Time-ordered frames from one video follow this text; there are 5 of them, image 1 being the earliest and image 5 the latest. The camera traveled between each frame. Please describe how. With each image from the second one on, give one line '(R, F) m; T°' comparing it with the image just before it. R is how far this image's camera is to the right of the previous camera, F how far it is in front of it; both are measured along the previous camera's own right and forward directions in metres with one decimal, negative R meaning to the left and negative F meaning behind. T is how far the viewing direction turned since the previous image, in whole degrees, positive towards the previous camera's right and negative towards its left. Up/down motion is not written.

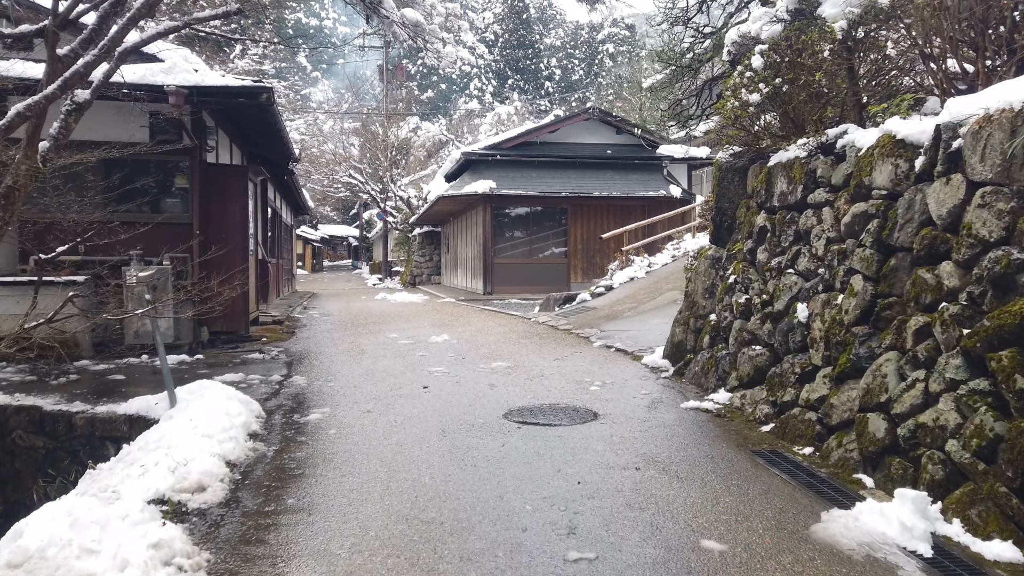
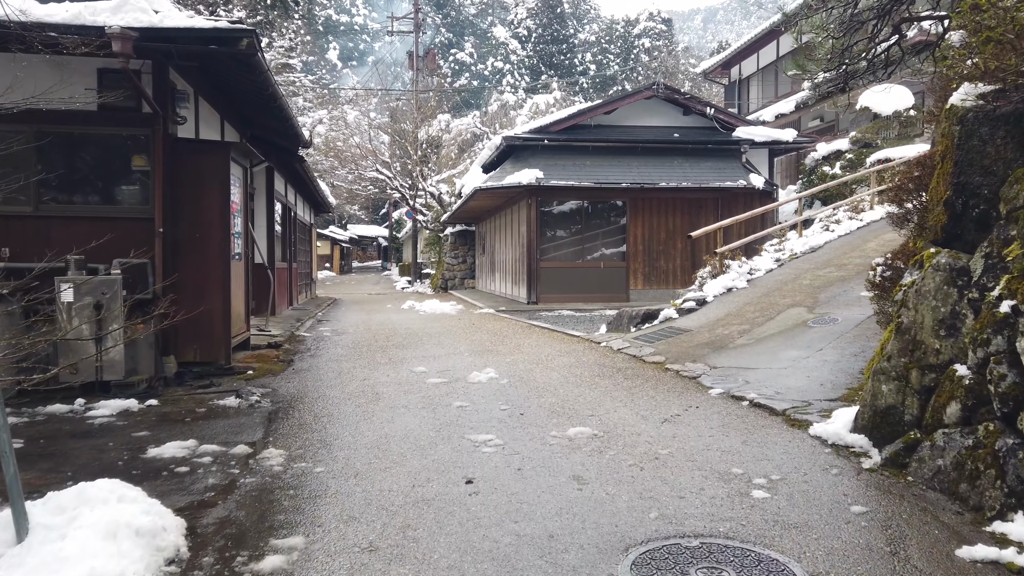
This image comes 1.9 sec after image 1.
(-0.3, +2.1) m; -2°
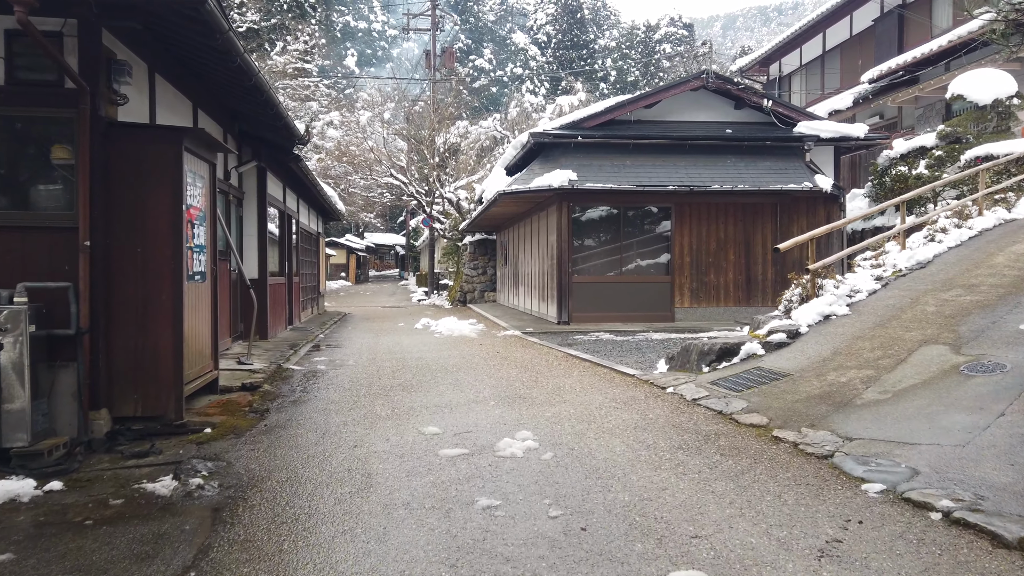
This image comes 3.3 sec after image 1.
(-0.2, +1.5) m; -1°
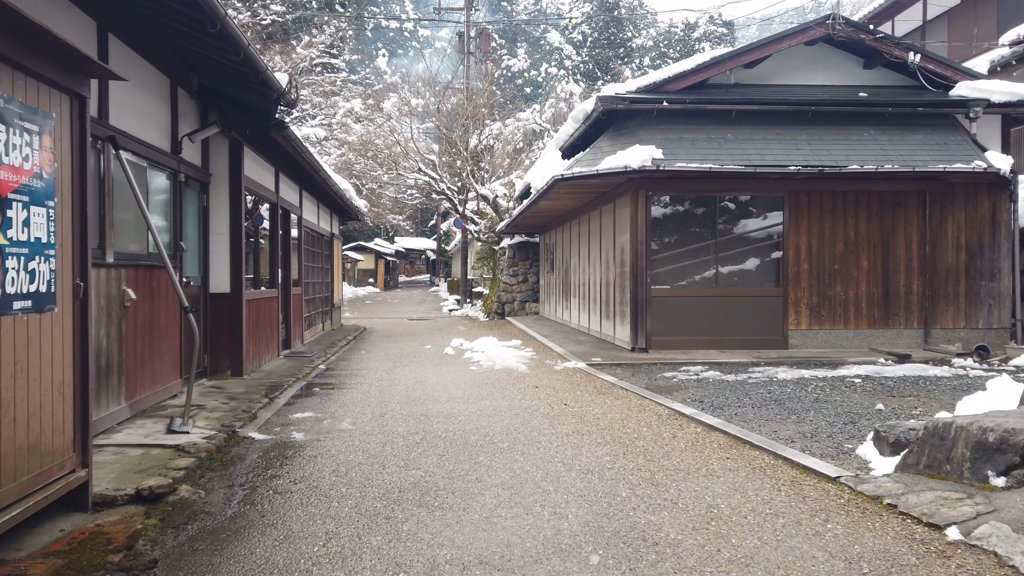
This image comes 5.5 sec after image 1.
(-0.3, +2.5) m; -3°
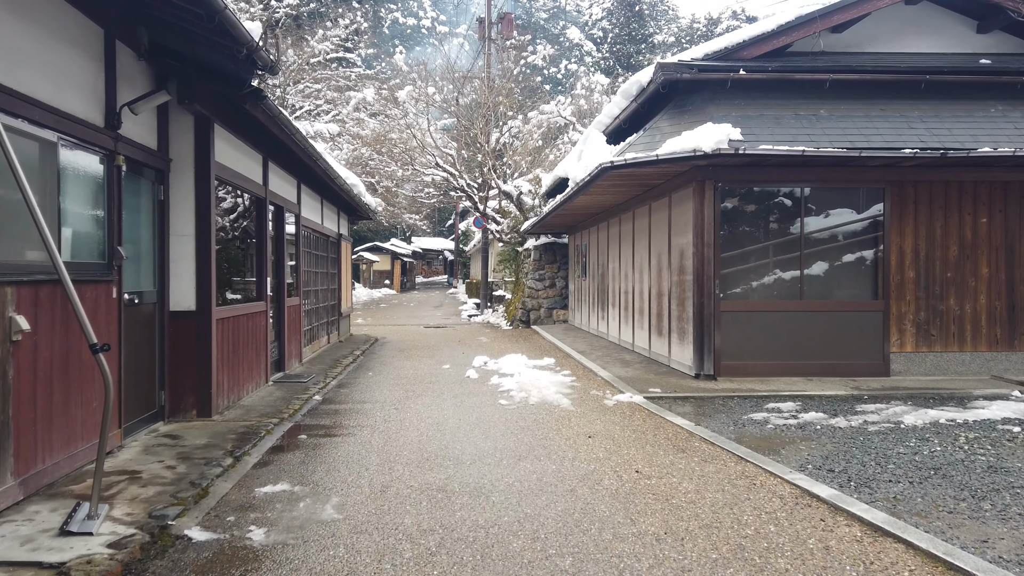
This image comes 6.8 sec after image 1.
(-0.2, +1.4) m; -1°
